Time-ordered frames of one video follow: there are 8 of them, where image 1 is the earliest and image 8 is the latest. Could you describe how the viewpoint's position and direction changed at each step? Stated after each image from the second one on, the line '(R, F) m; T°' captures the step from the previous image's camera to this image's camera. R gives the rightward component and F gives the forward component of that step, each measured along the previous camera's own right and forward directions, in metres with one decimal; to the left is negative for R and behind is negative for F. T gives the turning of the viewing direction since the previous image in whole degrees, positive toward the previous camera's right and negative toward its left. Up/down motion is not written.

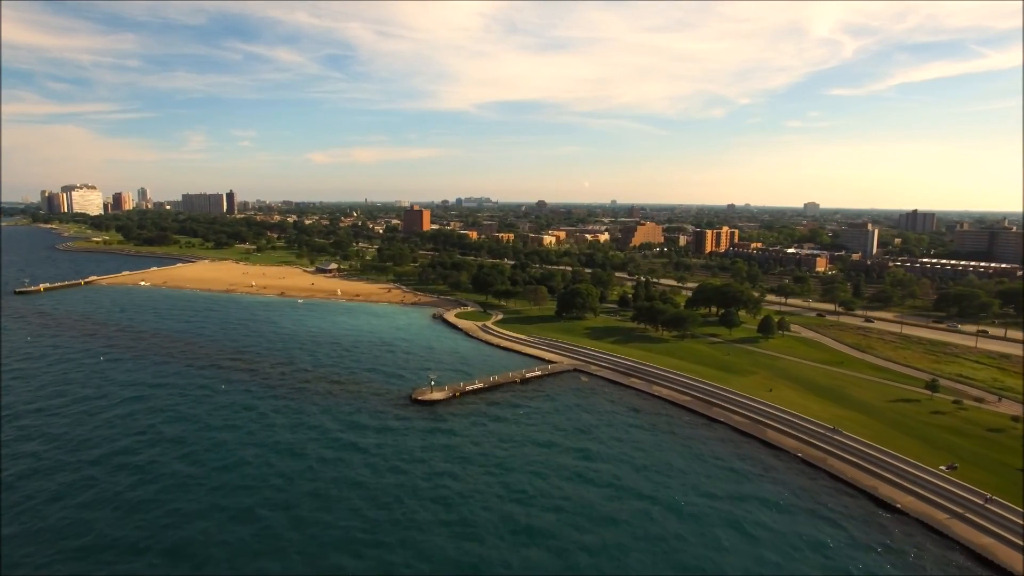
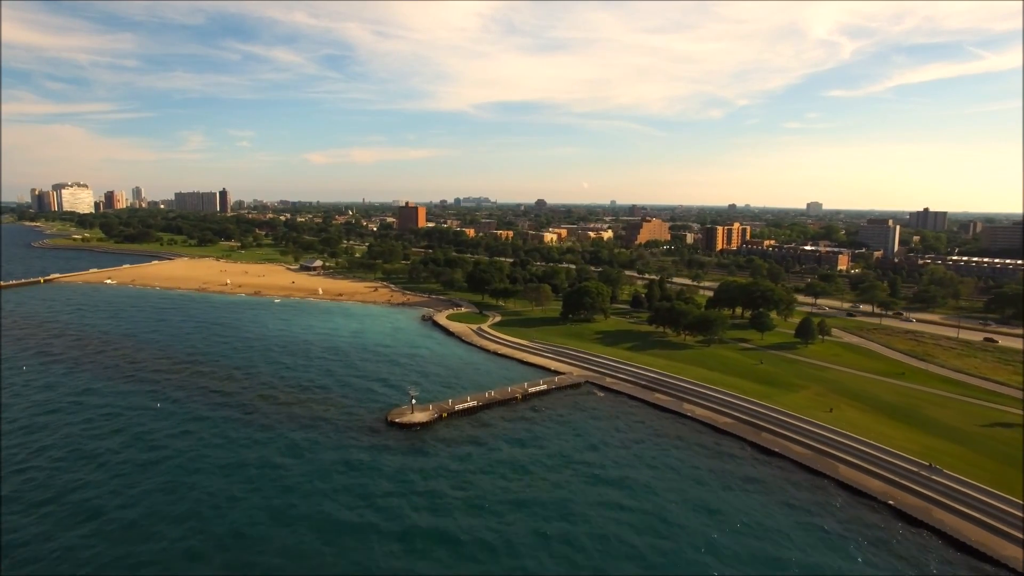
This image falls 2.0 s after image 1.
(-0.1, +7.7) m; 0°
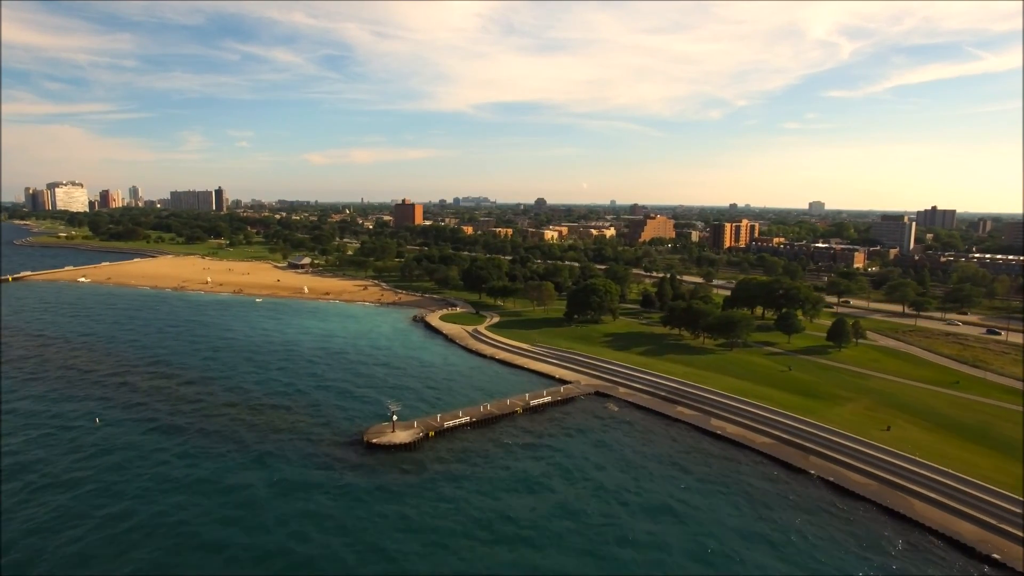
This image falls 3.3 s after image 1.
(0.0, +5.1) m; 0°
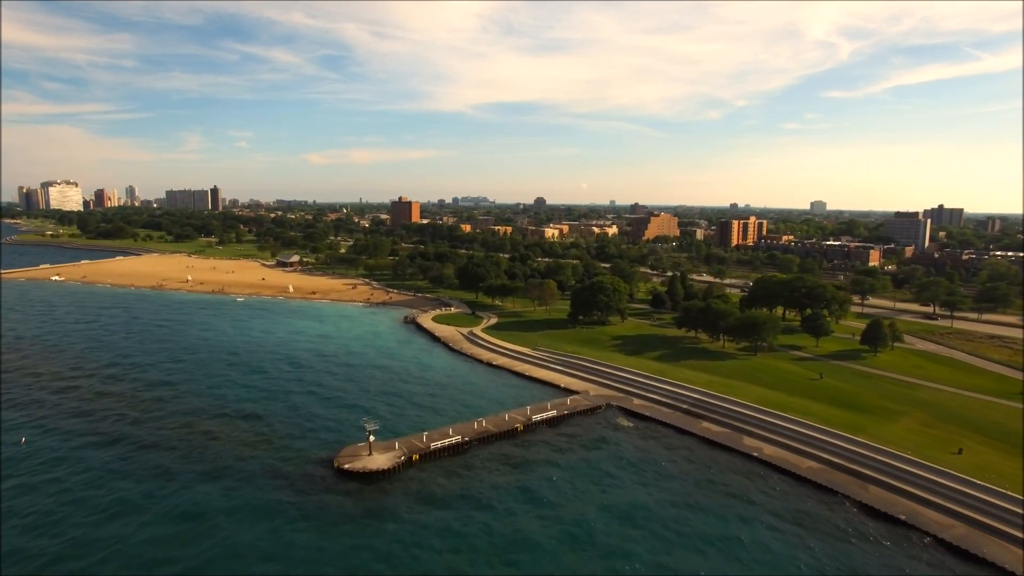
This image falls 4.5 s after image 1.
(0.0, +4.4) m; 0°
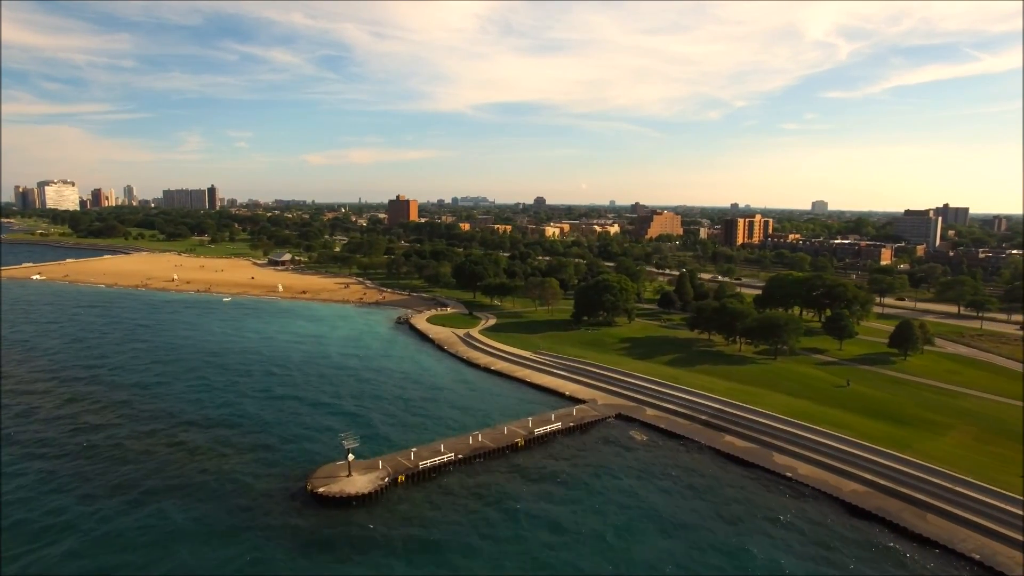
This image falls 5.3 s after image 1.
(0.0, +3.0) m; 0°
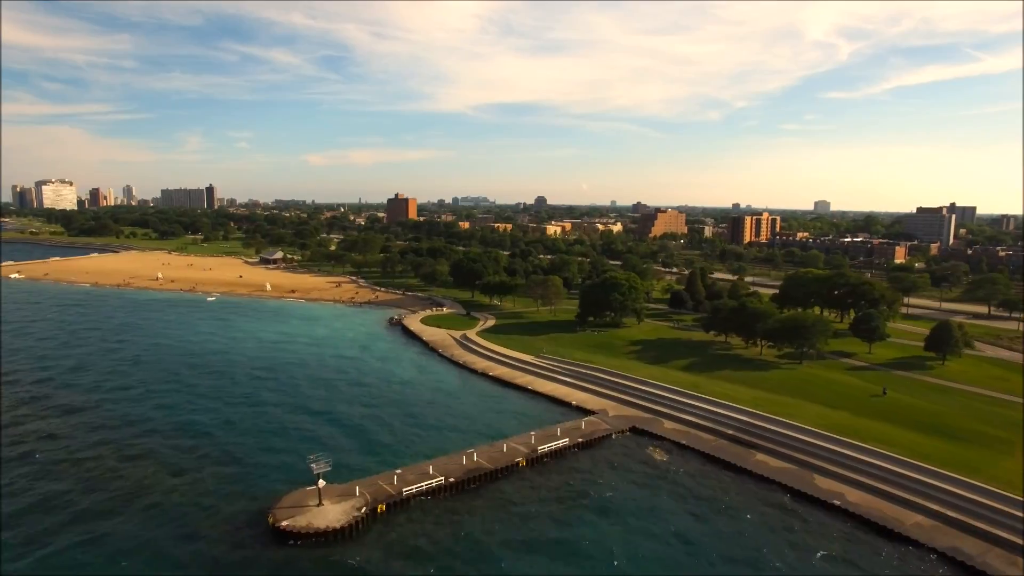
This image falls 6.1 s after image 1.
(0.0, +3.2) m; 0°
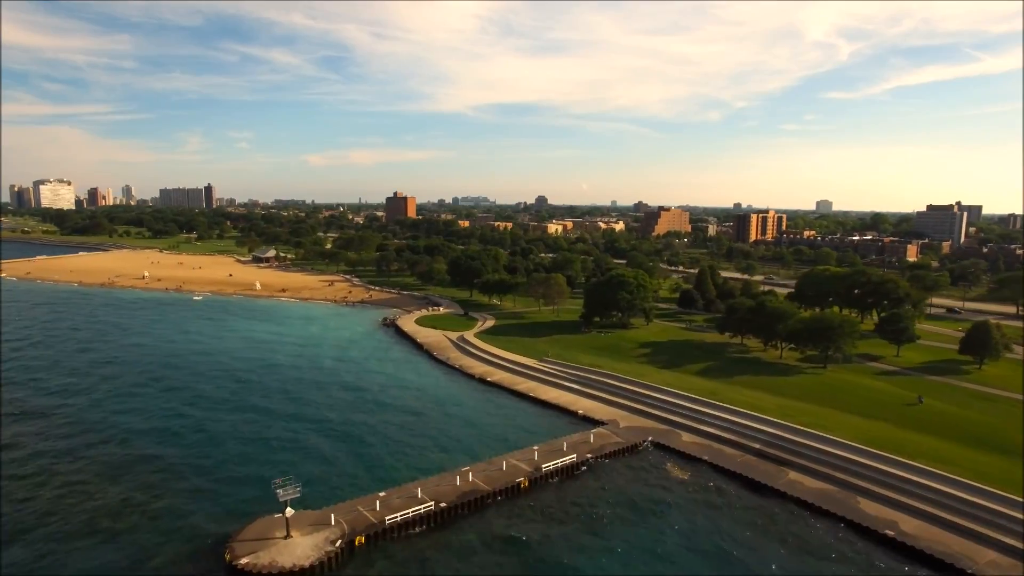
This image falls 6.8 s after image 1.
(0.0, +2.6) m; 0°
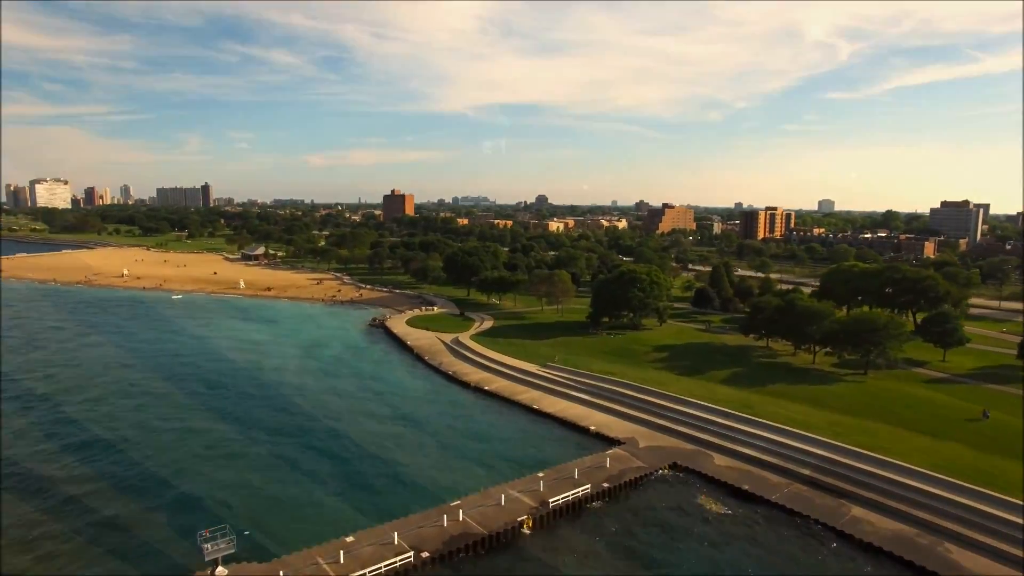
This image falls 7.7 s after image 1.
(0.0, +3.6) m; 0°
